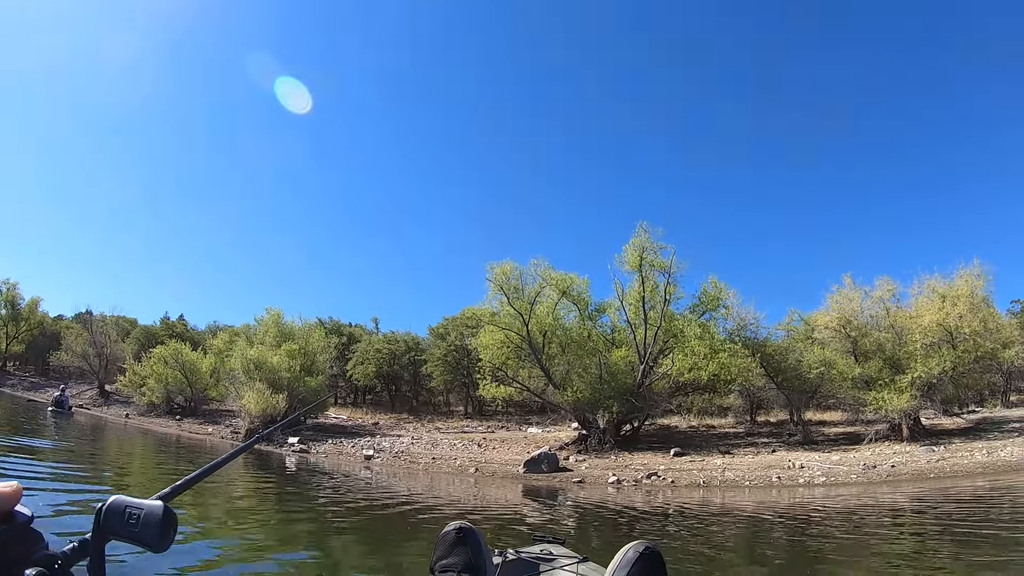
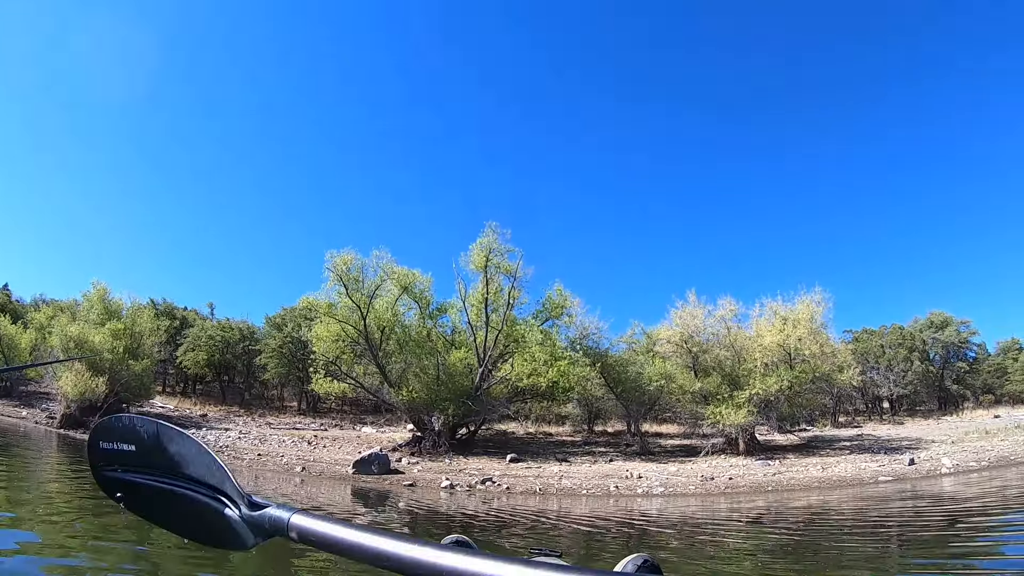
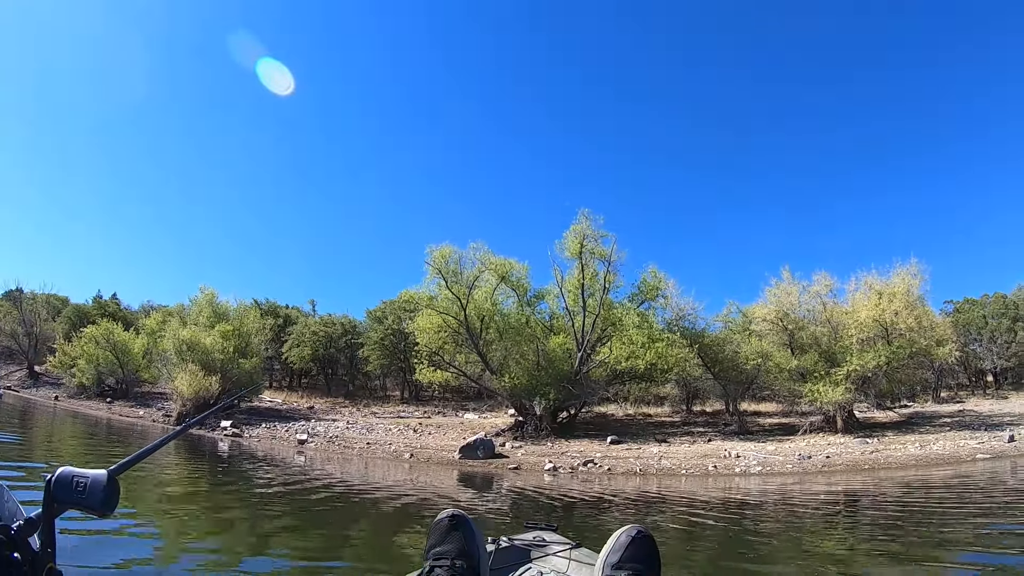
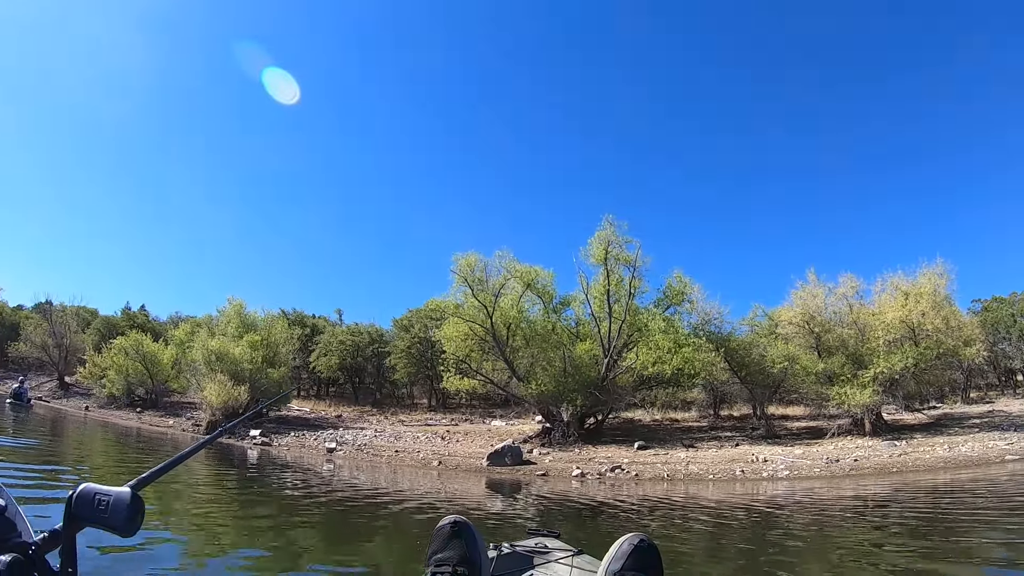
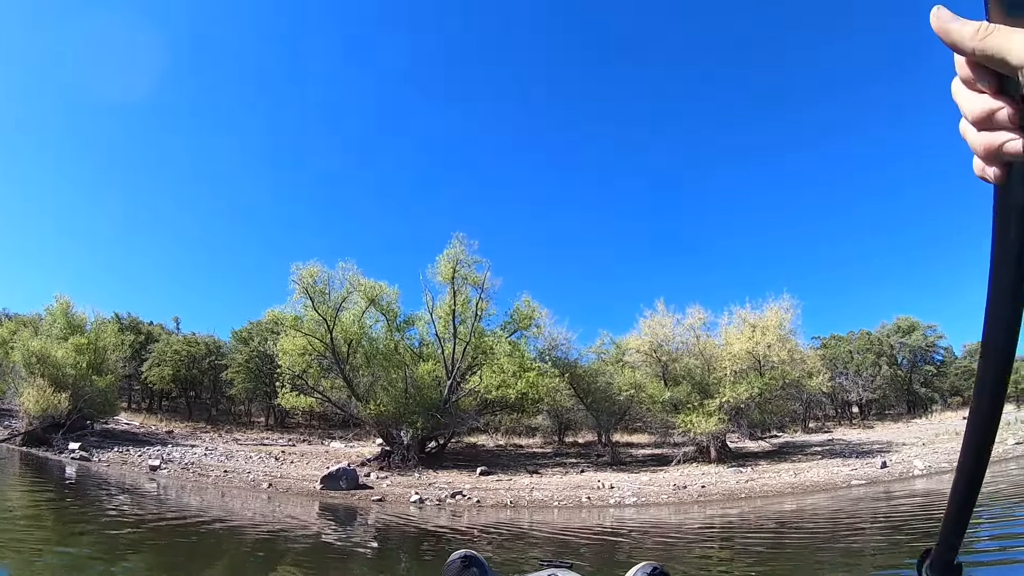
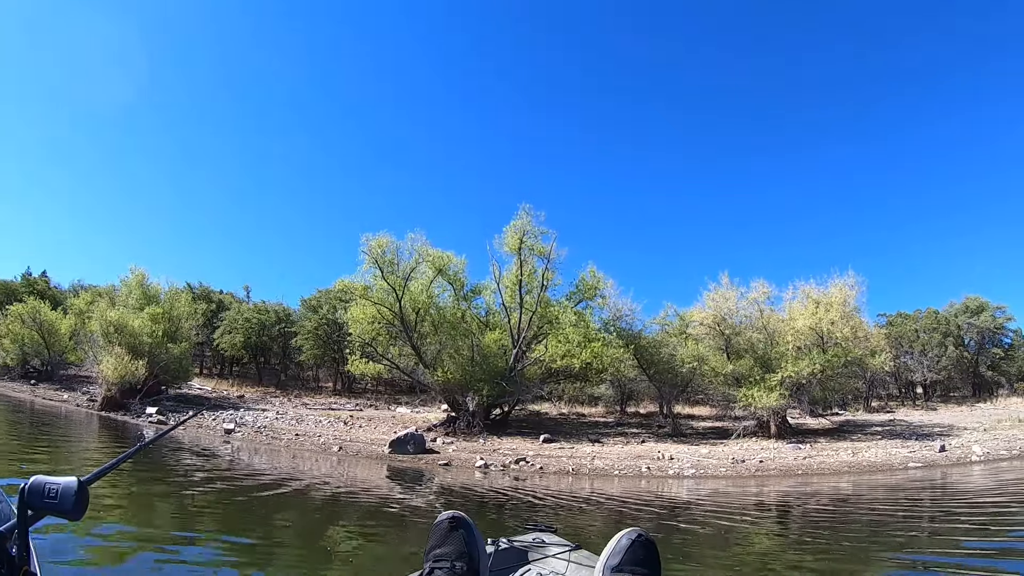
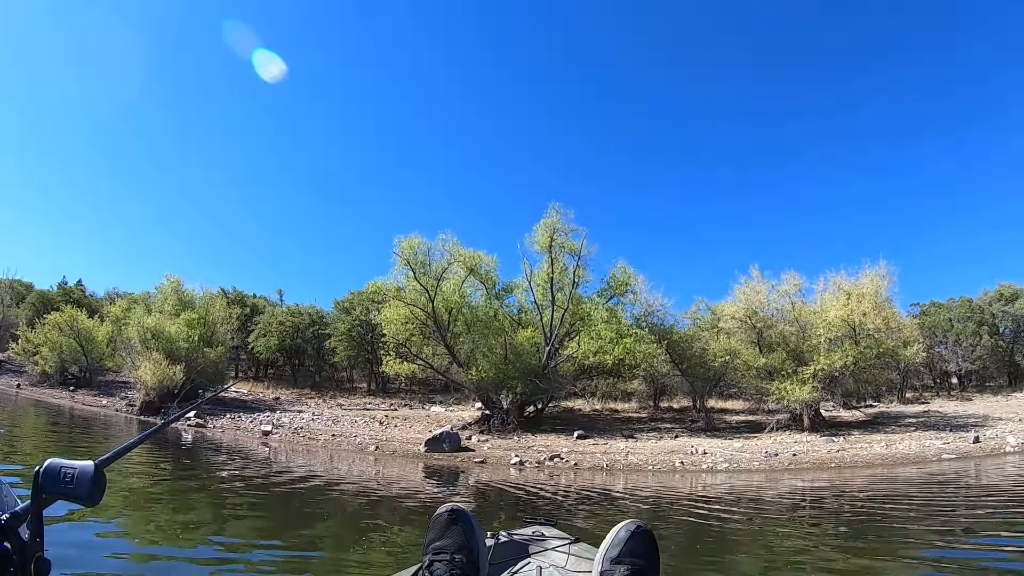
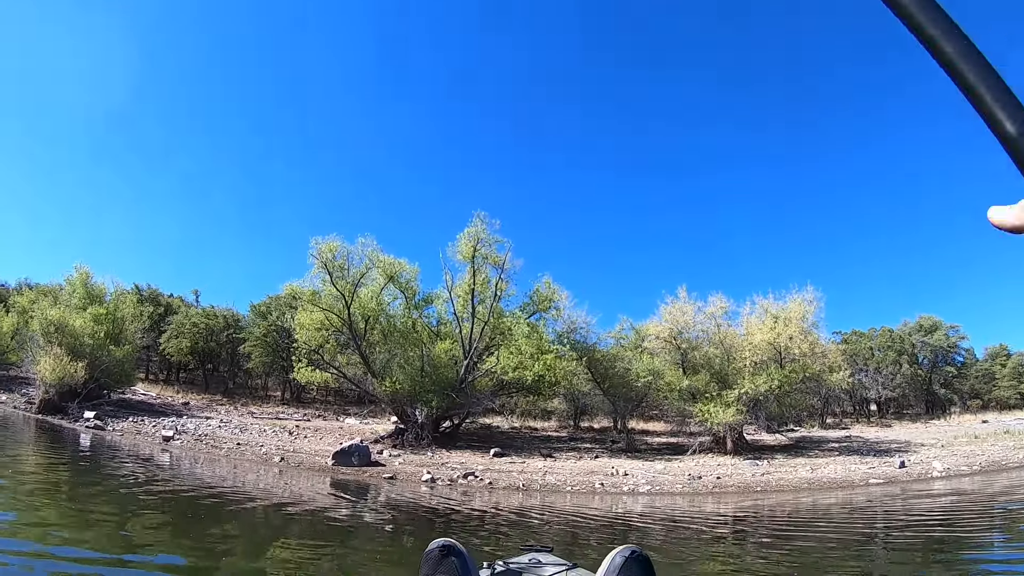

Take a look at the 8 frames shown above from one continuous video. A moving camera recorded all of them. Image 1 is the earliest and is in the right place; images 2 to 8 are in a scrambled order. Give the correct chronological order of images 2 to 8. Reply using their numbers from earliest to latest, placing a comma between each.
4, 3, 7, 6, 2, 5, 8
